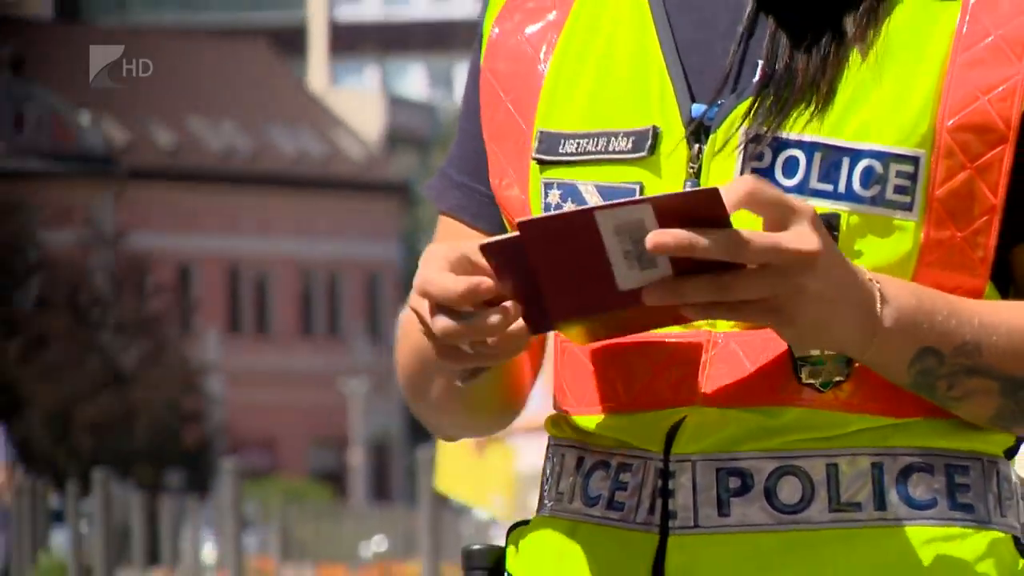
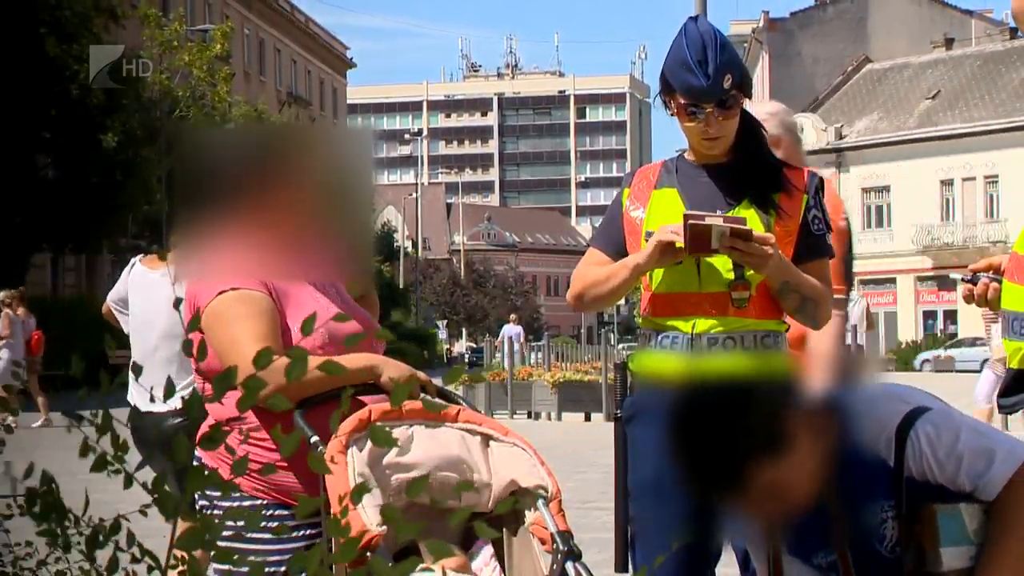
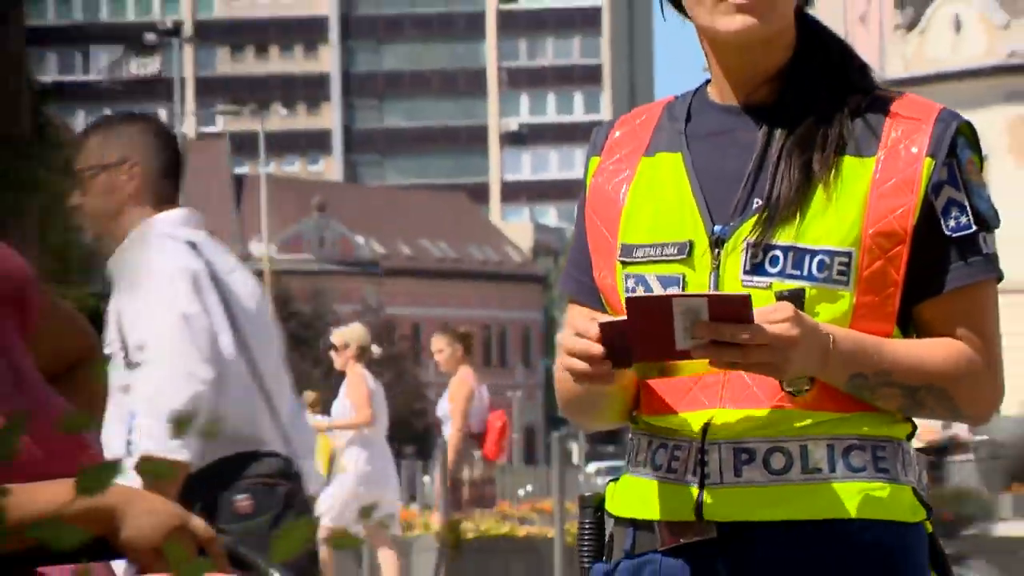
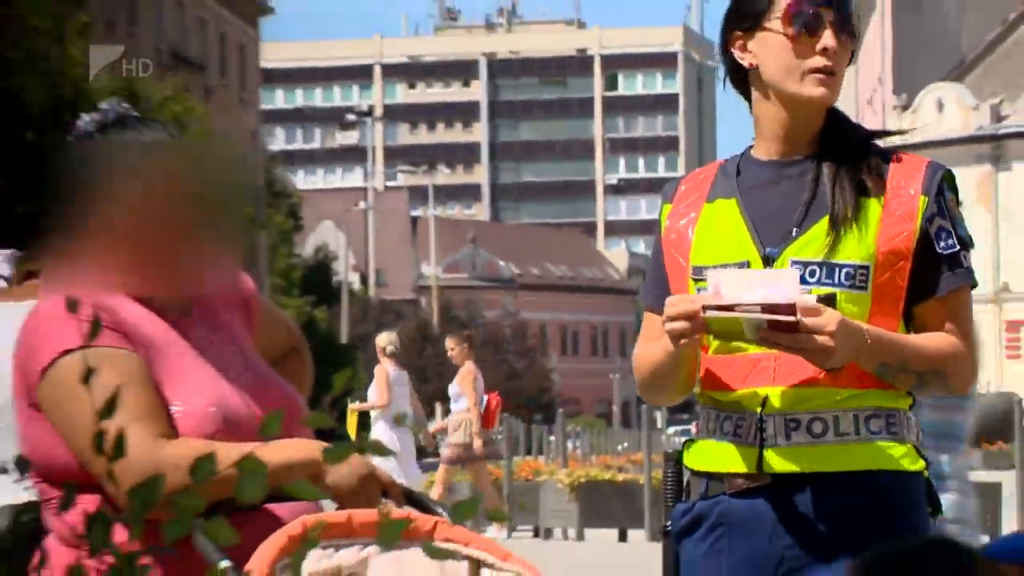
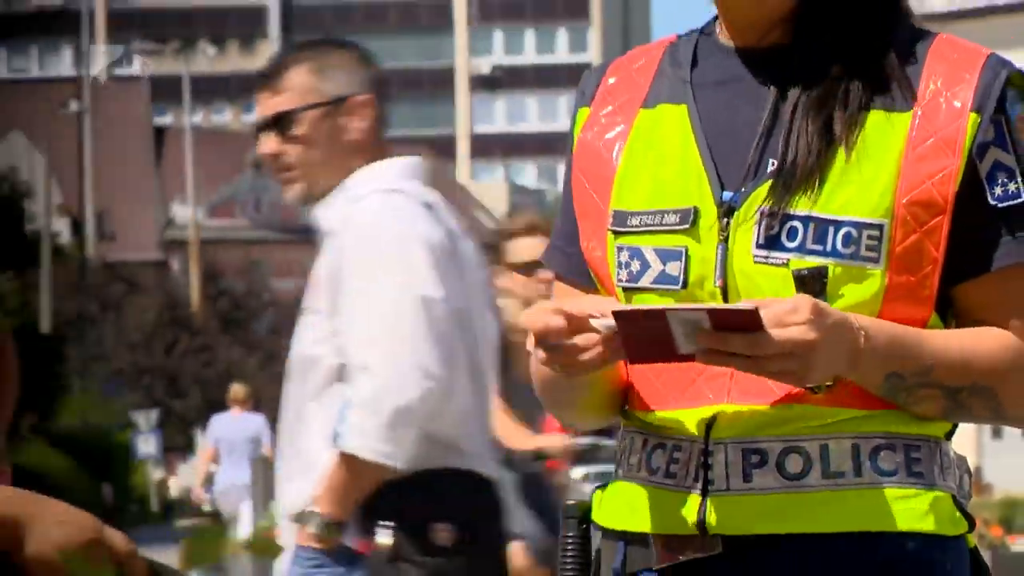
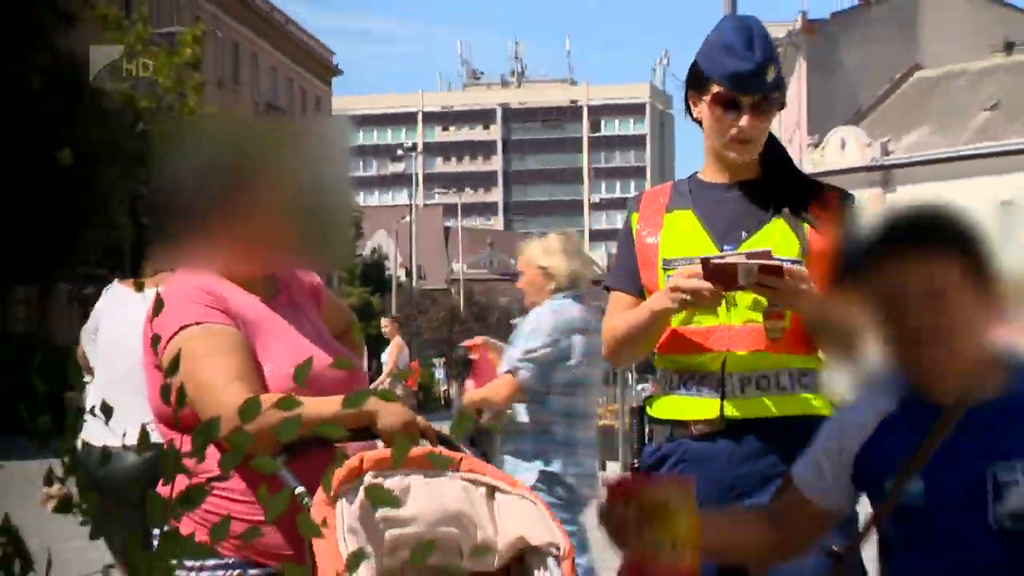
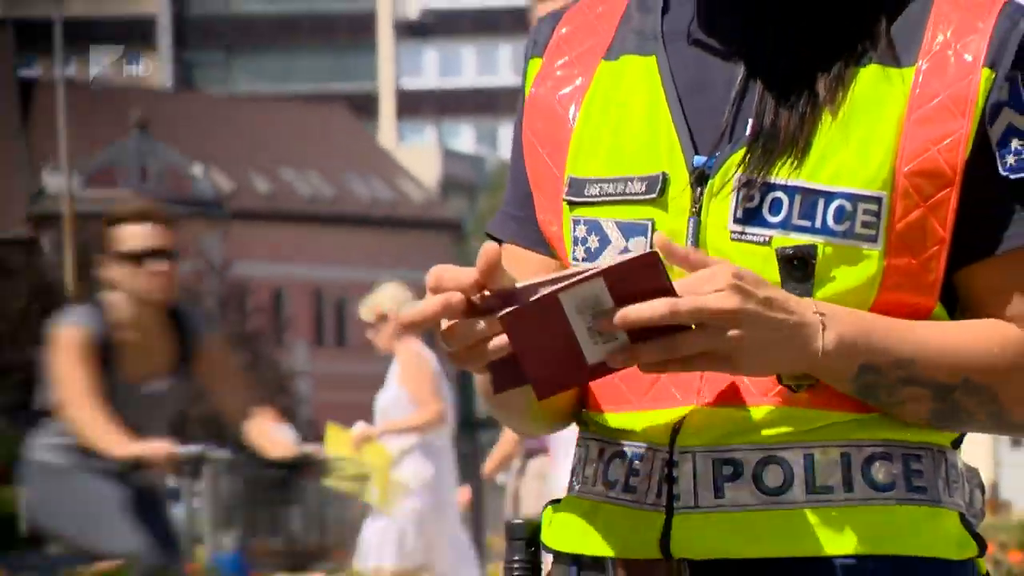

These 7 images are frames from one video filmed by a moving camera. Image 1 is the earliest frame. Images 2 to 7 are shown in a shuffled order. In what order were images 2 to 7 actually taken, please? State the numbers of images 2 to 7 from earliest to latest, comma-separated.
7, 5, 3, 4, 6, 2
